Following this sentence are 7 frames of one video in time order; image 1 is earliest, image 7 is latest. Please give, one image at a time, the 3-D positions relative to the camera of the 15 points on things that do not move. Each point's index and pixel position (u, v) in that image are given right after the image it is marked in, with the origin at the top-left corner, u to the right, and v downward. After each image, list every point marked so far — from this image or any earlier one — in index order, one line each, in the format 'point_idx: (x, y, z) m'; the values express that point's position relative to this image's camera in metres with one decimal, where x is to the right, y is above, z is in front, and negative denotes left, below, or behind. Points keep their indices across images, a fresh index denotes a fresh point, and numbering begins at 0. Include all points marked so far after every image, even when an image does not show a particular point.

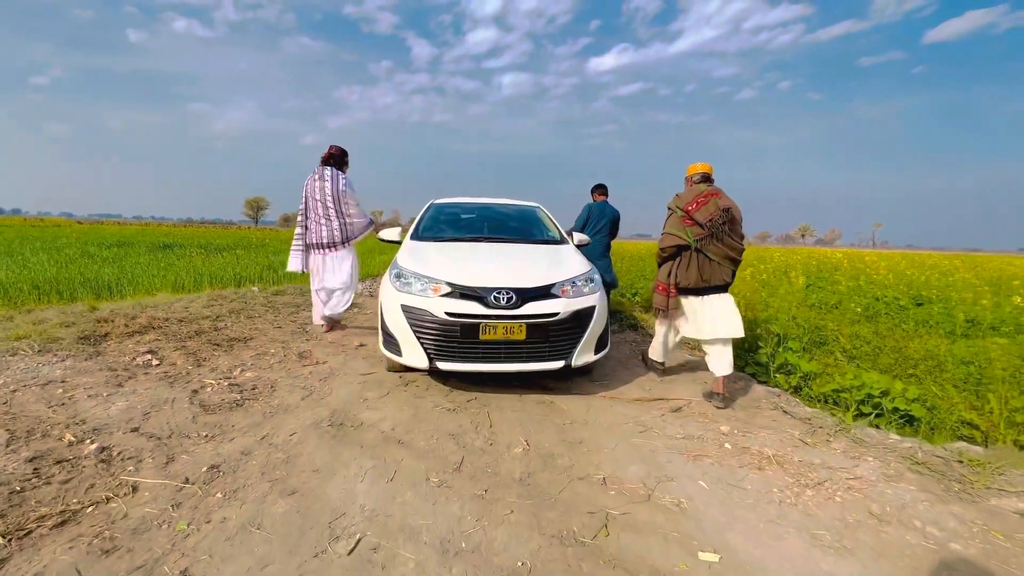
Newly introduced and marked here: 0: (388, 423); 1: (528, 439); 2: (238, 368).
0: (-1.0, -1.1, +3.5) m
1: (+0.1, -1.1, +3.3) m
2: (-2.7, -0.8, +4.5) m
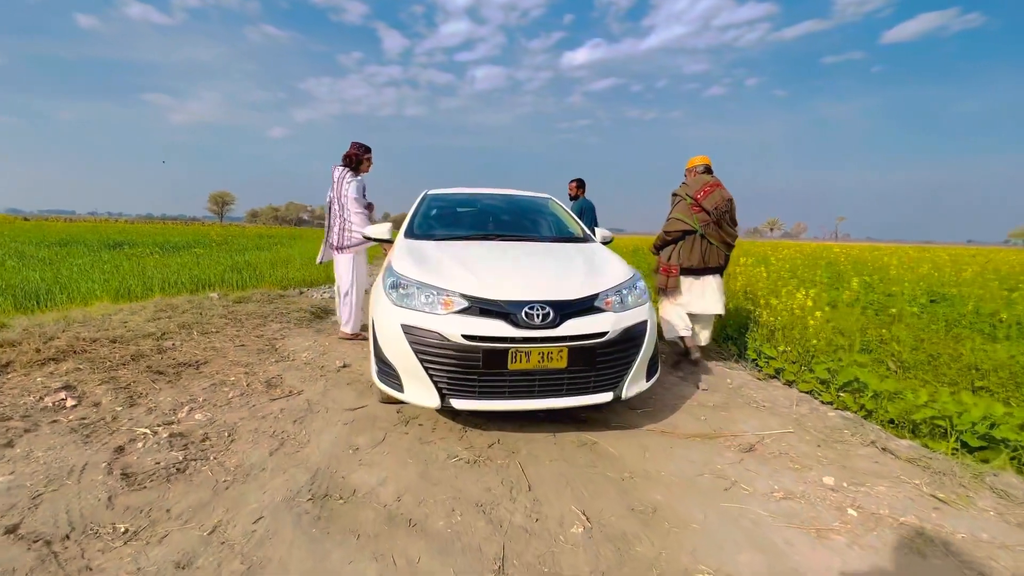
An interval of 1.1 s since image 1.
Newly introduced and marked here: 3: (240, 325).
0: (-0.7, -1.2, +2.6) m
1: (+0.4, -1.2, +2.4) m
2: (-2.5, -0.9, +3.4) m
3: (-3.3, -0.5, +5.5) m
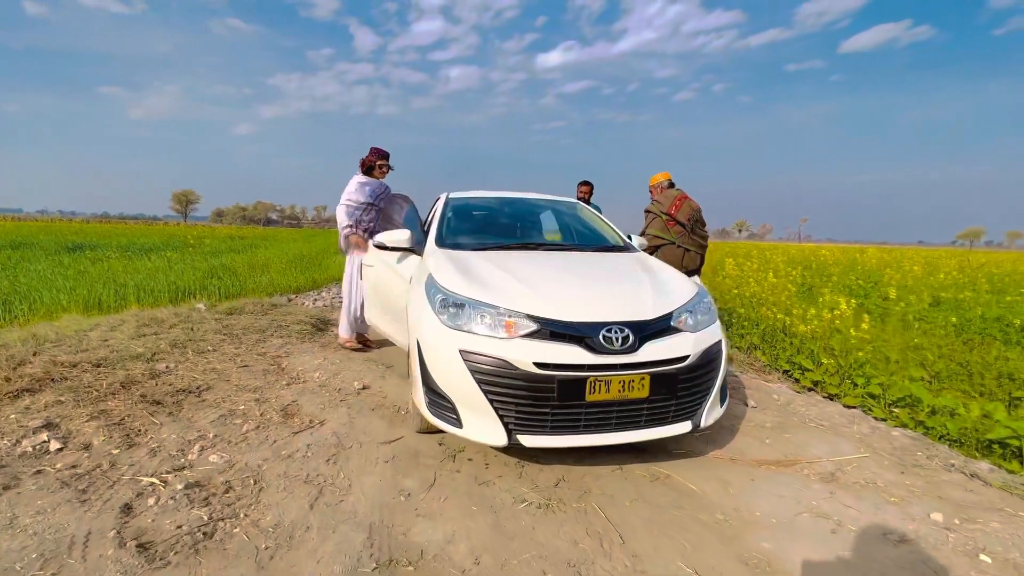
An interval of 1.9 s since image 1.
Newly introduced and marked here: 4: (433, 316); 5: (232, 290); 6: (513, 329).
0: (-0.2, -1.3, +2.2) m
1: (+0.9, -1.3, +2.1) m
2: (-2.1, -1.1, +3.0) m
3: (-3.0, -0.6, +4.9) m
4: (-0.5, -0.2, +2.9) m
5: (-5.5, -0.1, +8.7) m
6: (0.0, -0.2, +2.7) m
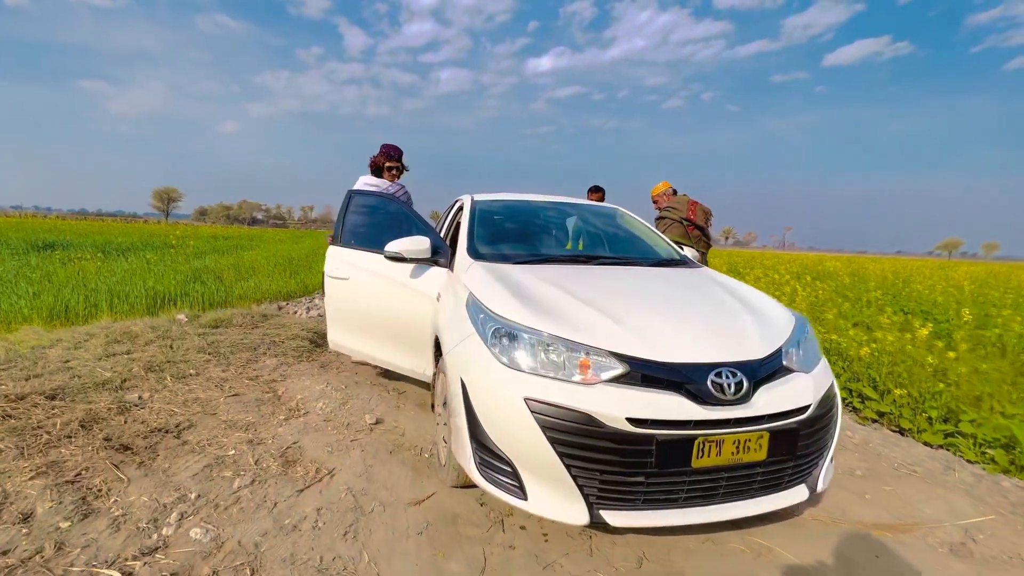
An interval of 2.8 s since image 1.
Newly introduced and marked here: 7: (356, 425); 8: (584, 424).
0: (+0.1, -1.4, +1.6) m
1: (+1.2, -1.5, +1.6) m
2: (-1.8, -1.2, +2.3) m
3: (-2.7, -0.7, +4.2) m
4: (-0.1, -0.3, +2.3) m
5: (-5.3, -0.2, +7.9) m
6: (+0.3, -0.4, +2.1) m
7: (-1.2, -1.1, +3.5) m
8: (+0.3, -0.6, +2.0) m
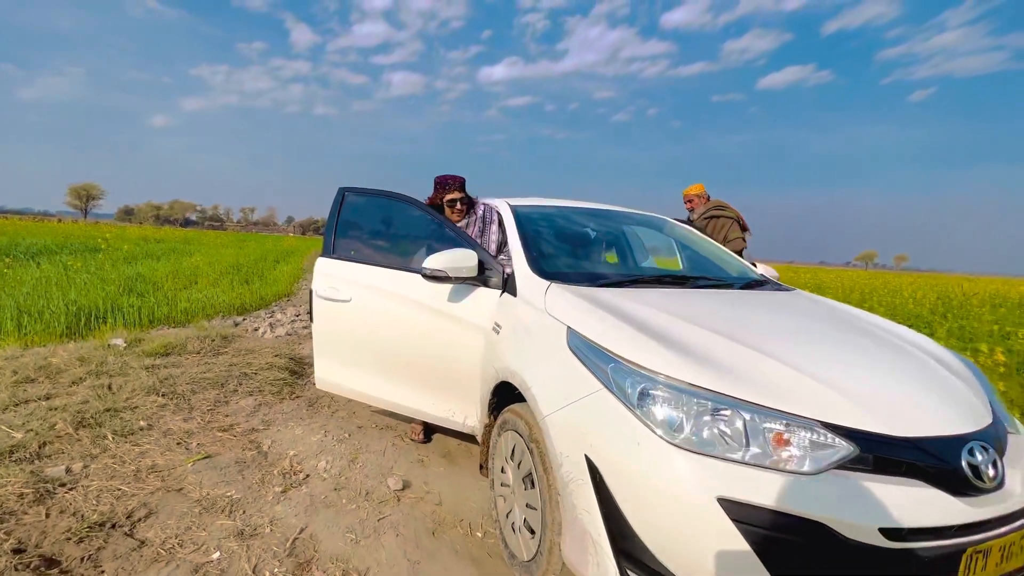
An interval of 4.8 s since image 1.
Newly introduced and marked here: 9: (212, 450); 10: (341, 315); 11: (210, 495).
0: (+0.7, -1.5, +0.9) m
1: (+1.8, -1.6, +1.0) m
2: (-1.2, -1.3, +1.4) m
3: (-2.4, -0.9, +3.3) m
4: (+0.4, -0.5, +1.6) m
5: (-5.3, -0.4, +6.7) m
6: (+0.9, -0.5, +1.4) m
7: (-0.8, -1.2, +2.7) m
8: (+0.9, -0.7, +1.3) m
9: (-1.9, -1.0, +2.8) m
10: (-1.2, -0.2, +3.3) m
11: (-1.6, -1.1, +2.4) m
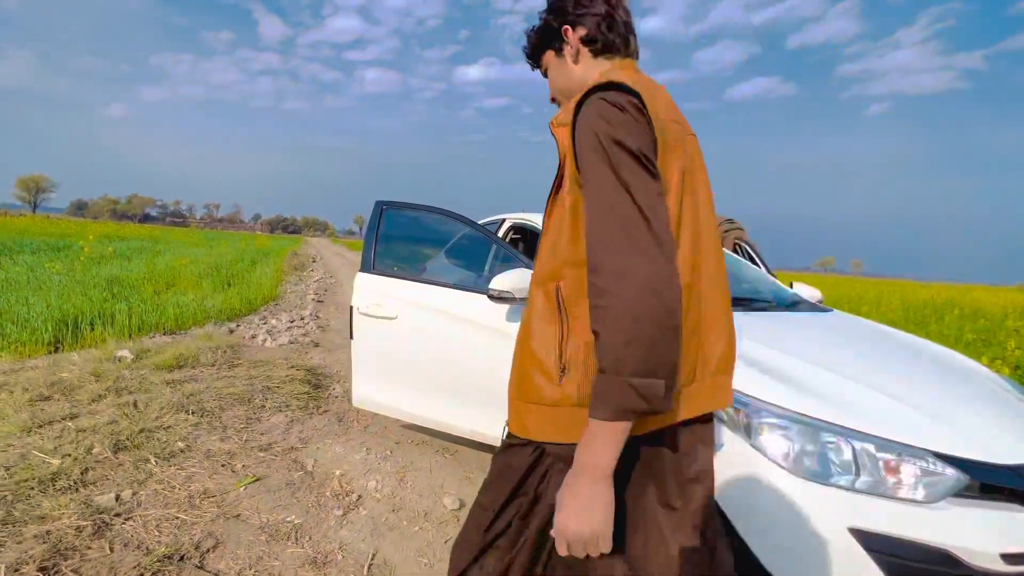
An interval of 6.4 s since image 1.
0: (+1.2, -1.7, +1.0) m
1: (+2.3, -1.7, +1.1) m
2: (-0.8, -1.4, +1.4) m
3: (-2.0, -1.0, +3.1) m
4: (+0.8, -0.6, +1.6) m
5: (-5.2, -0.5, +6.4) m
6: (+1.3, -0.6, +1.5) m
7: (-0.5, -1.3, +2.7) m
8: (+1.3, -0.9, +1.4) m
9: (-1.6, -1.1, +2.7) m
10: (-0.9, -0.3, +3.2) m
11: (-1.3, -1.2, +2.4) m
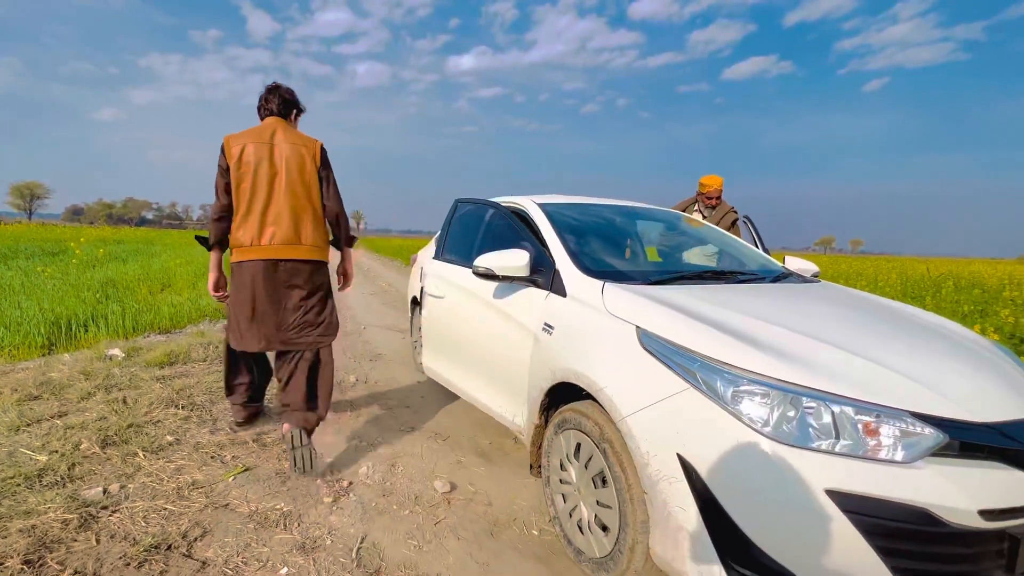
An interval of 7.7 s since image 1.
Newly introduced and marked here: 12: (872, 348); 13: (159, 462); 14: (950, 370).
0: (+1.2, -1.5, +1.0) m
1: (+2.2, -1.6, +1.1) m
2: (-0.8, -1.3, +1.4) m
3: (-2.1, -0.9, +3.1) m
4: (+0.7, -0.5, +1.6) m
5: (-5.2, -0.5, +6.4) m
6: (+1.3, -0.5, +1.5) m
7: (-0.5, -1.2, +2.7) m
8: (+1.3, -0.7, +1.4) m
9: (-1.6, -1.1, +2.7) m
10: (-1.0, -0.2, +3.2) m
11: (-1.3, -1.2, +2.4) m
12: (+1.5, -0.2, +1.8) m
13: (-2.0, -1.0, +2.6) m
14: (+1.7, -0.3, +1.7) m
